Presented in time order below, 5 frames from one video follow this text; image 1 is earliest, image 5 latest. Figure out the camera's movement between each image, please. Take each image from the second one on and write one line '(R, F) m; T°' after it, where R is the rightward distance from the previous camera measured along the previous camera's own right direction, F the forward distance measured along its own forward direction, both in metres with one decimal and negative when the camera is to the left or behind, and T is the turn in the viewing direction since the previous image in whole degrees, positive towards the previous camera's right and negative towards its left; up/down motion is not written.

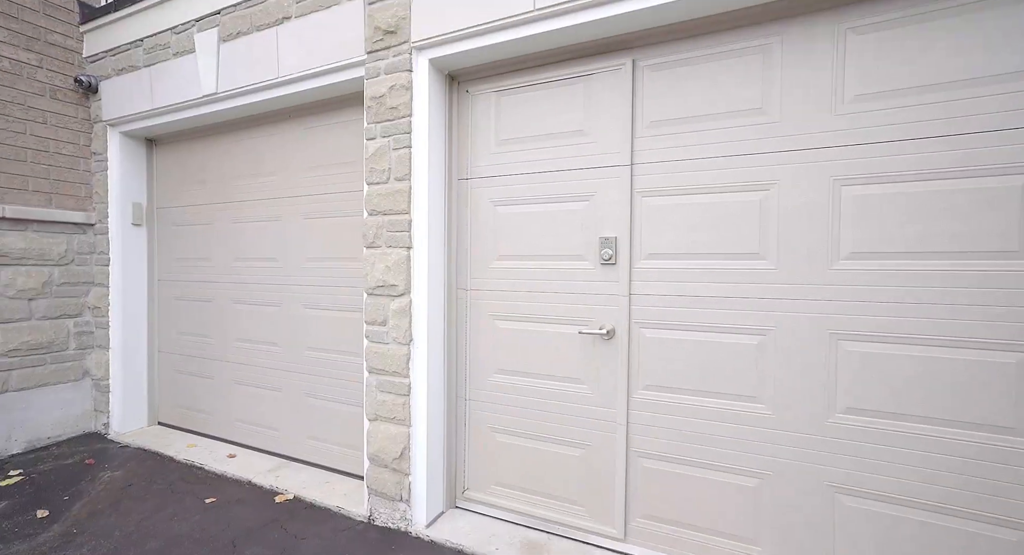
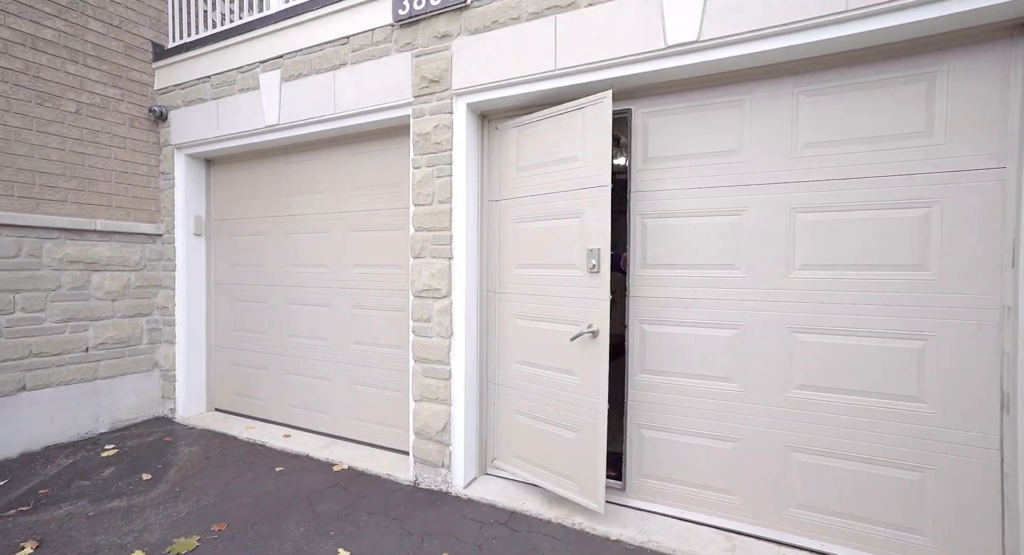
(-0.1, -0.5) m; 0°
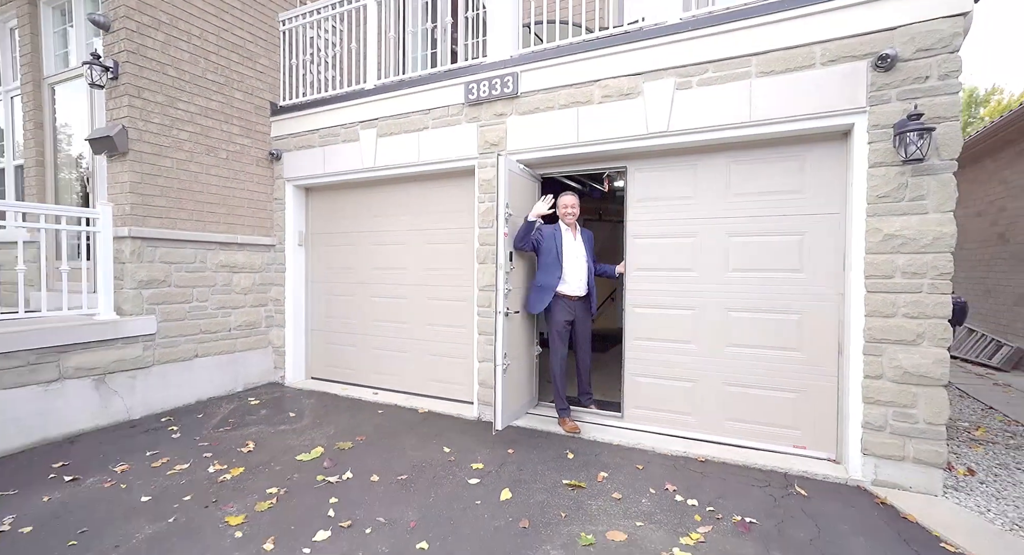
(-0.3, -1.3) m; 0°
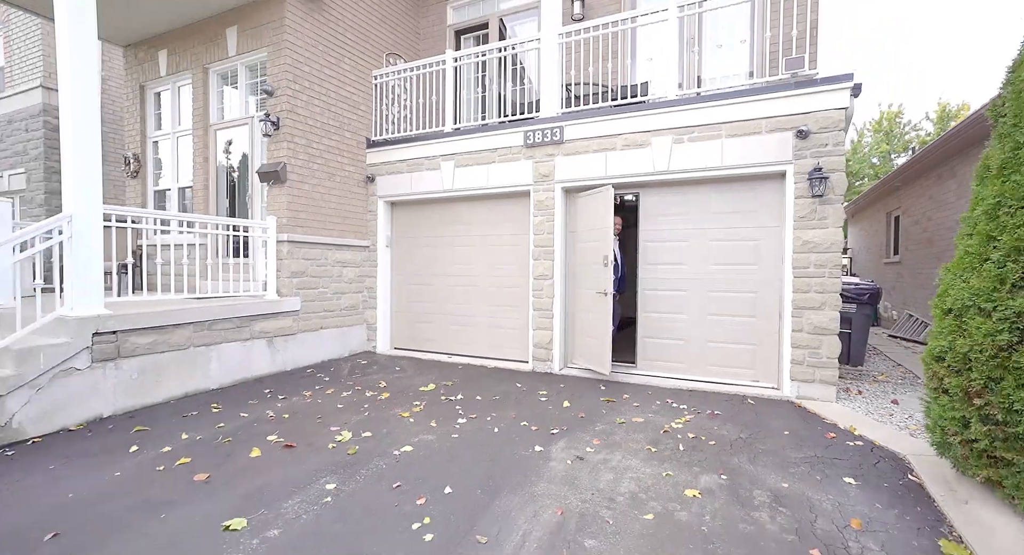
(-0.6, -1.7) m; 0°
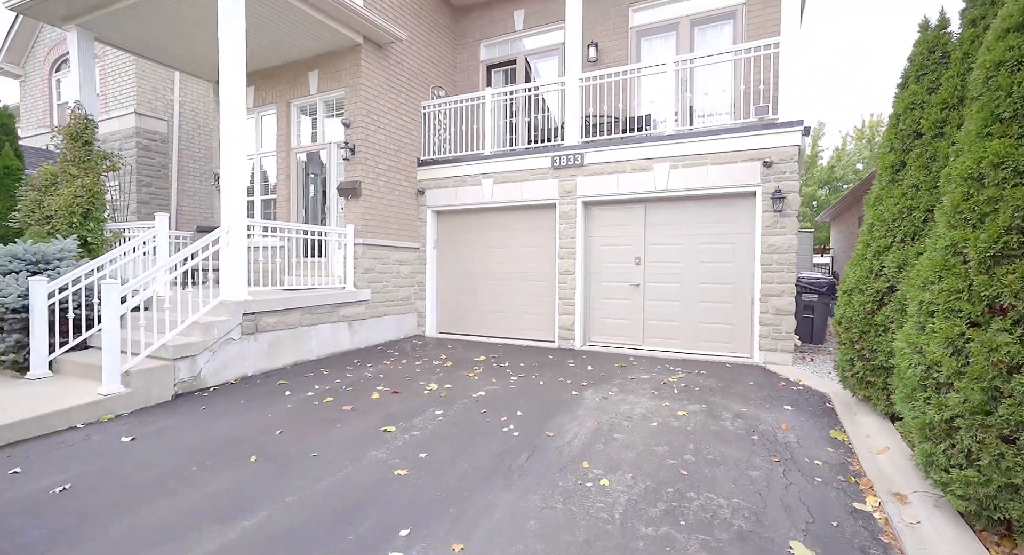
(-0.5, -1.4) m; 0°
